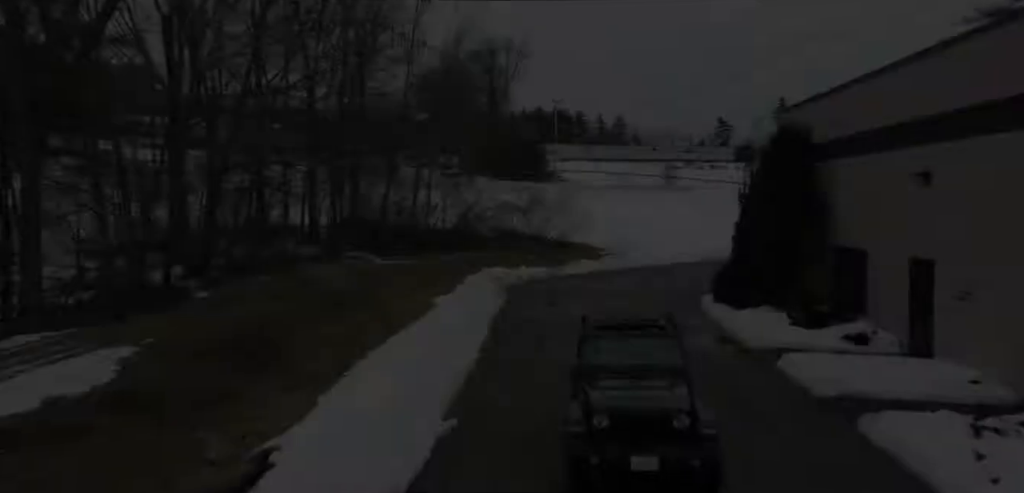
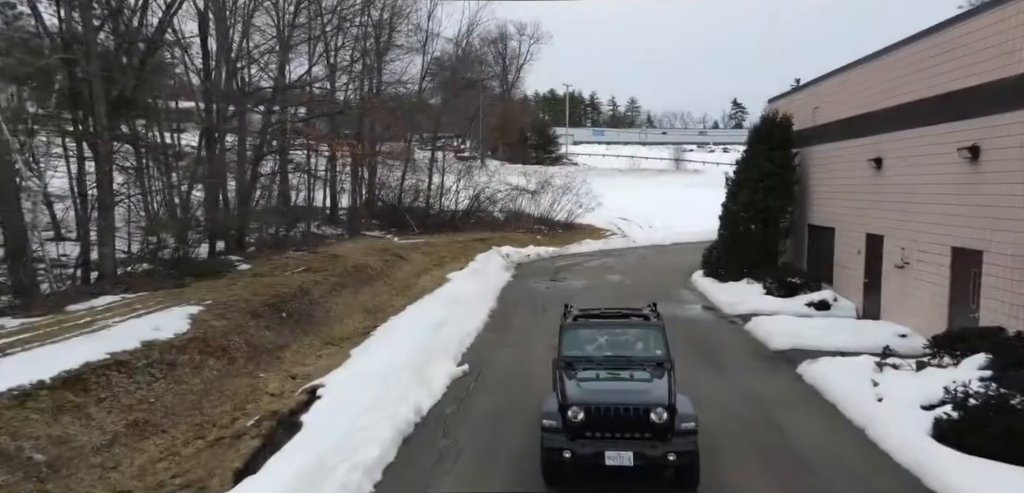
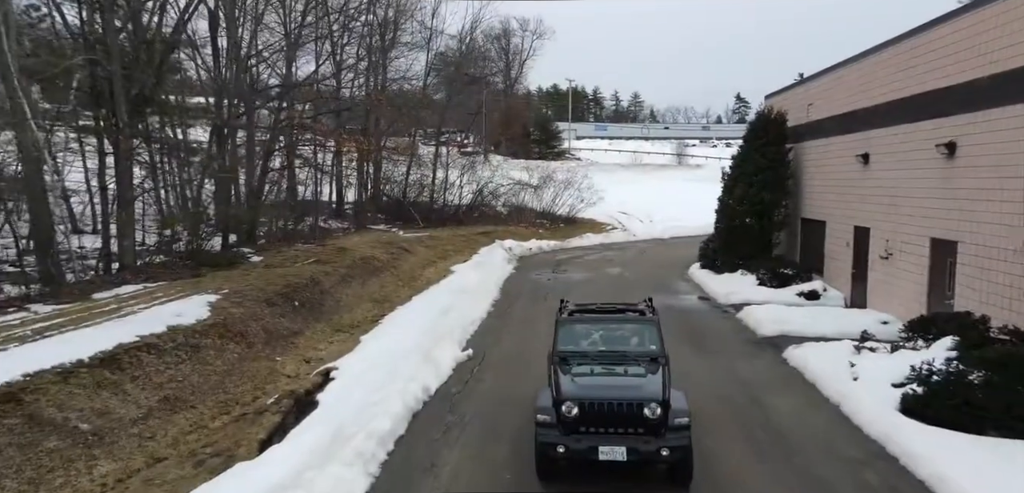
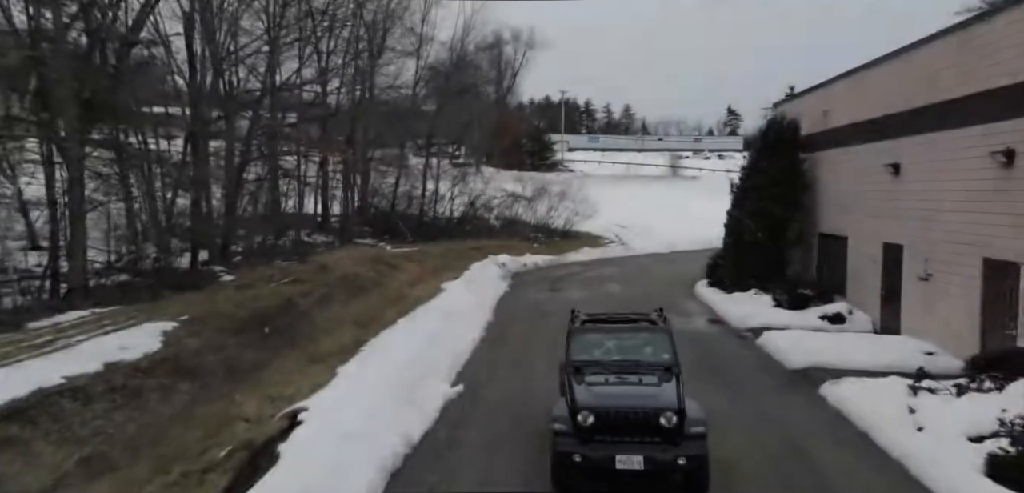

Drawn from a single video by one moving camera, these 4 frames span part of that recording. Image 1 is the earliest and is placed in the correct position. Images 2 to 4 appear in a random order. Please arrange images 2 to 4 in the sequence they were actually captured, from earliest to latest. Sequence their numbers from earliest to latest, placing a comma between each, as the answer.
4, 2, 3
